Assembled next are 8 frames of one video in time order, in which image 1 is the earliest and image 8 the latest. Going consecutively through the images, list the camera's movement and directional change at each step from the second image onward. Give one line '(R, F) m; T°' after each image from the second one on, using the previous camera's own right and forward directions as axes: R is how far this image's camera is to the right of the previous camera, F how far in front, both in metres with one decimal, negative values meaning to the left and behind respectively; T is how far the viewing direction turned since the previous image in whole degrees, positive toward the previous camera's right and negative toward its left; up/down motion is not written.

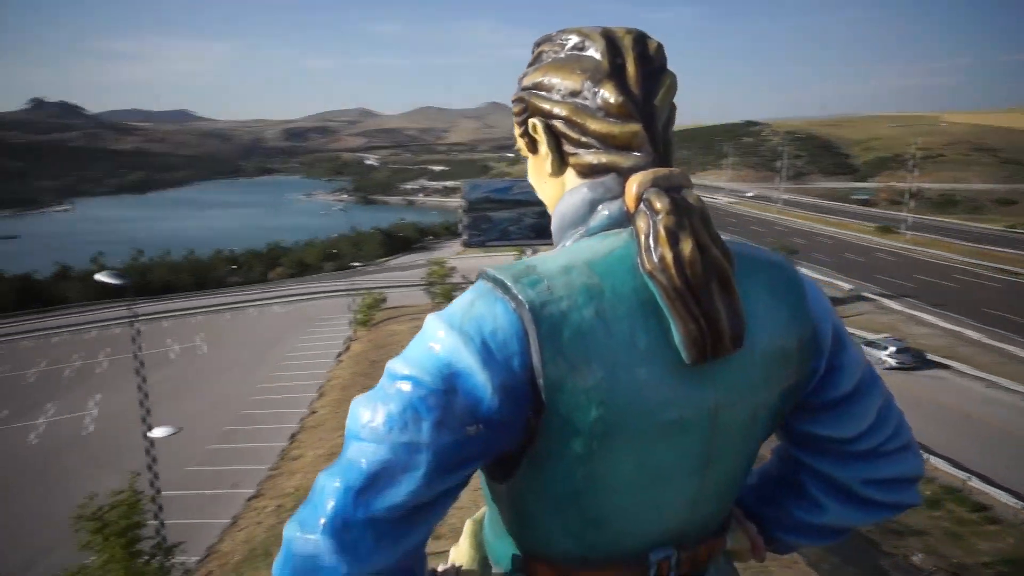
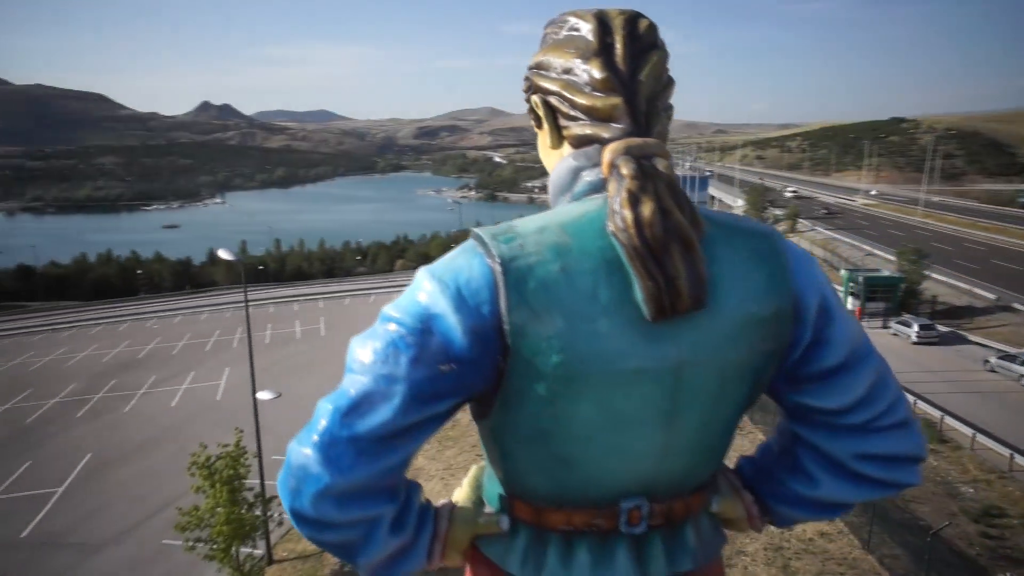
(+0.4, -0.2) m; -10°
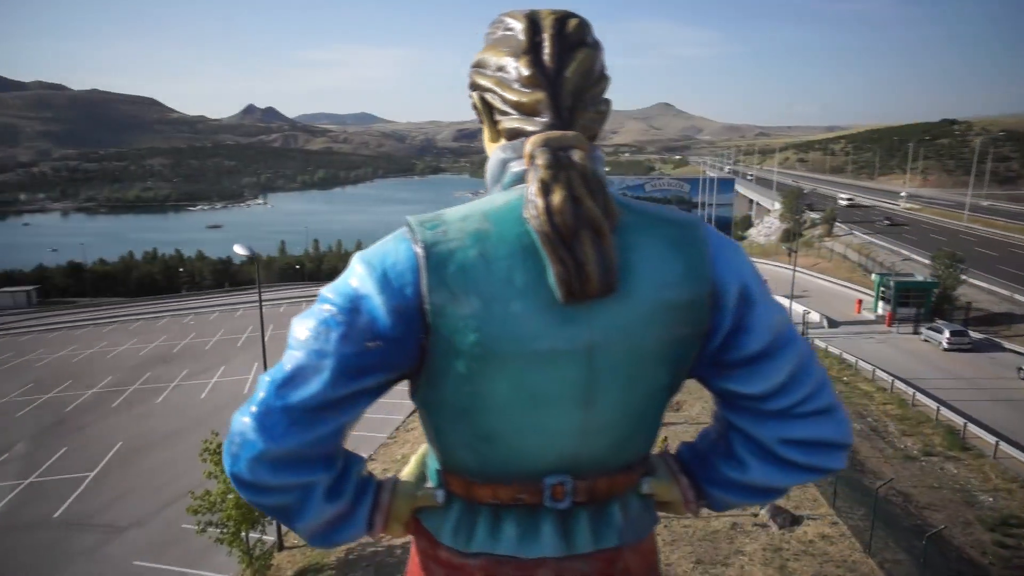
(+0.4, -0.1) m; -3°
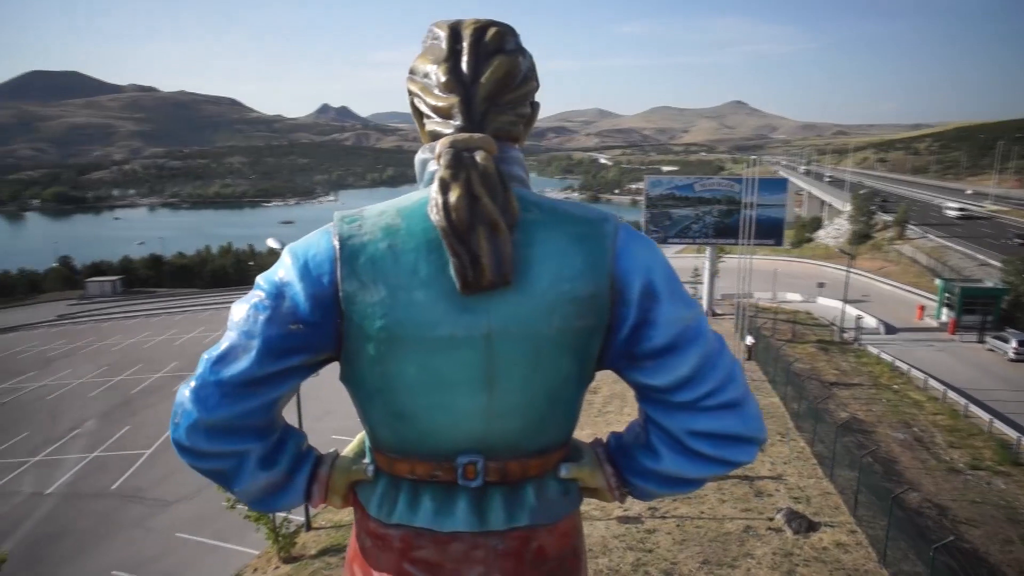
(+0.6, -0.1) m; -5°
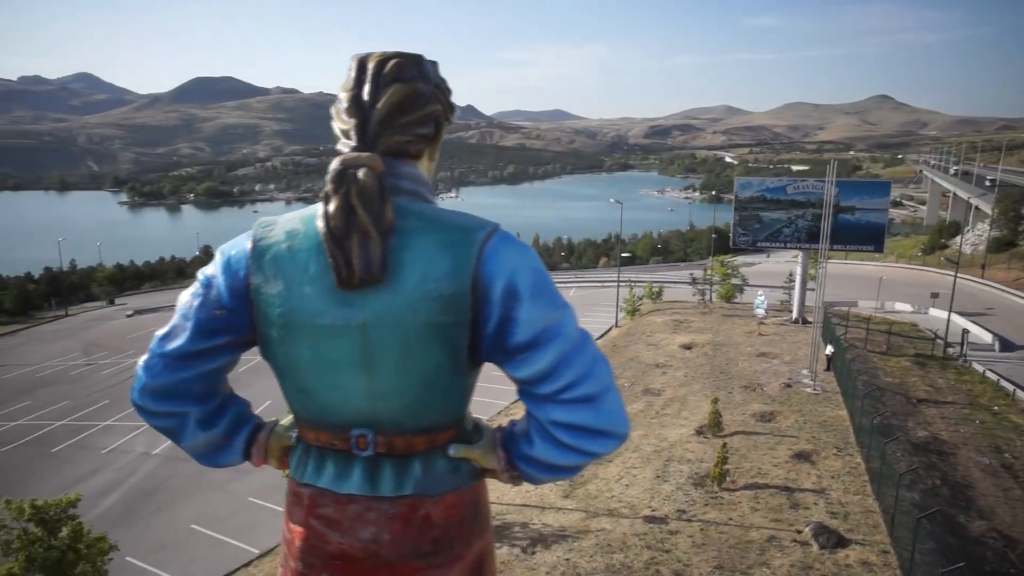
(+1.0, -0.3) m; -10°
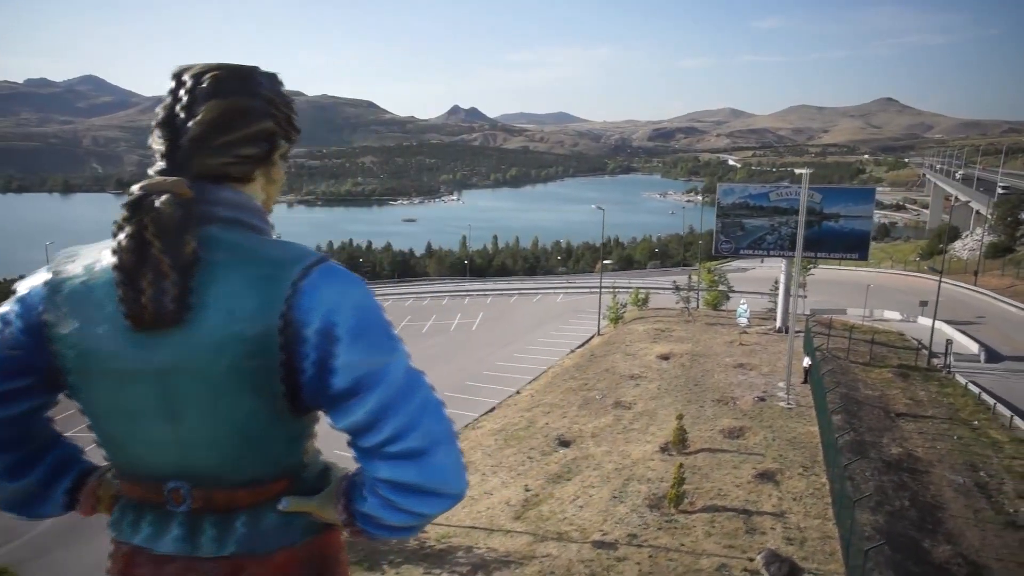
(+0.7, +0.3) m; 0°
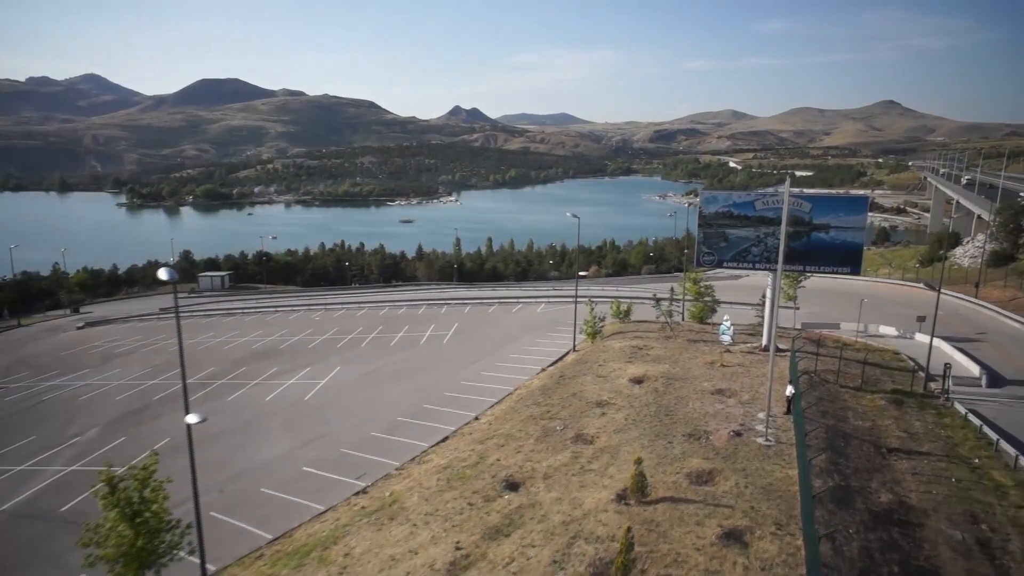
(+0.8, +1.3) m; 0°
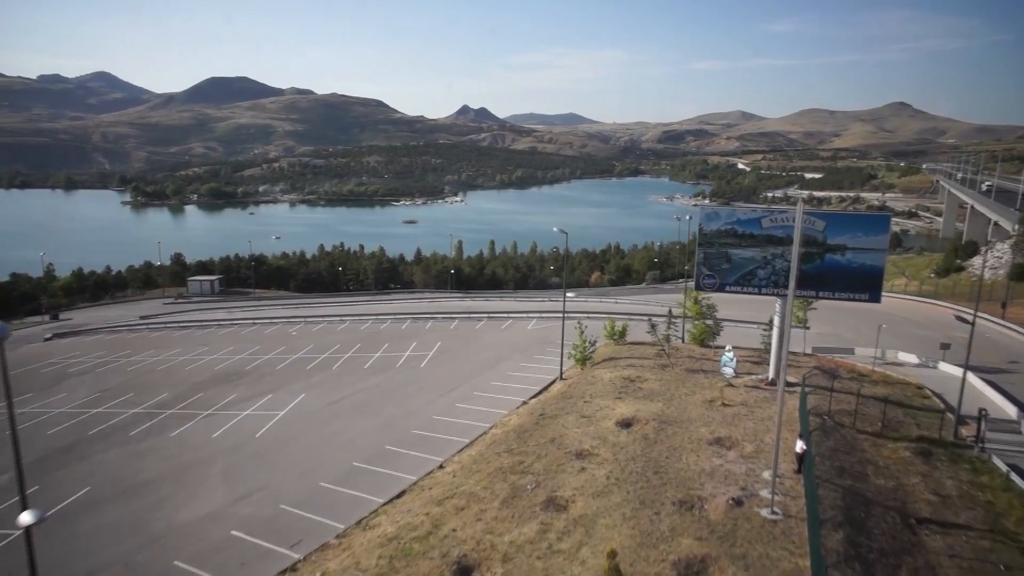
(+0.6, +1.7) m; -1°
